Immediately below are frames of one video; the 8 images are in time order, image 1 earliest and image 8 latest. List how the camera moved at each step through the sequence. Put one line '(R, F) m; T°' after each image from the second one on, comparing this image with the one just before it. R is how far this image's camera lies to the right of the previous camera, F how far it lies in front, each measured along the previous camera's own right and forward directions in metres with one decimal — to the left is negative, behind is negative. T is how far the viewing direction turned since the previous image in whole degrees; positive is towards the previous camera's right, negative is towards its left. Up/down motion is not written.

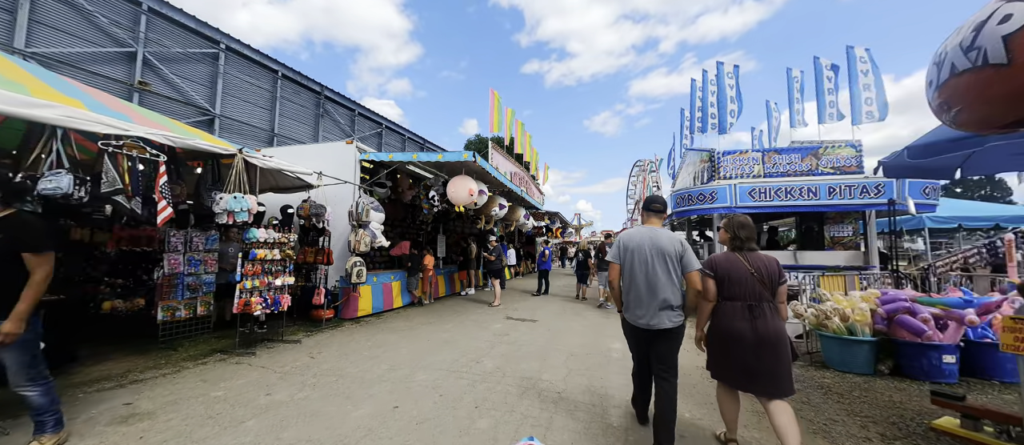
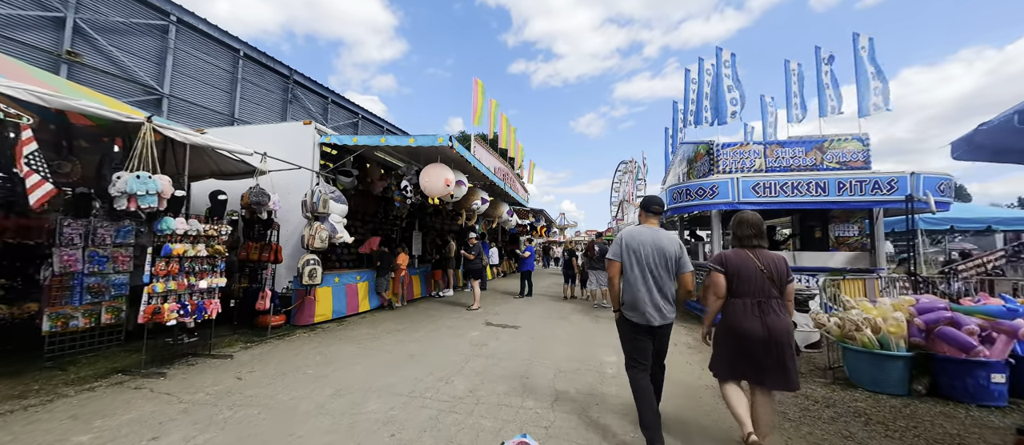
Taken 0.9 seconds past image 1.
(+0.1, +0.8) m; +3°
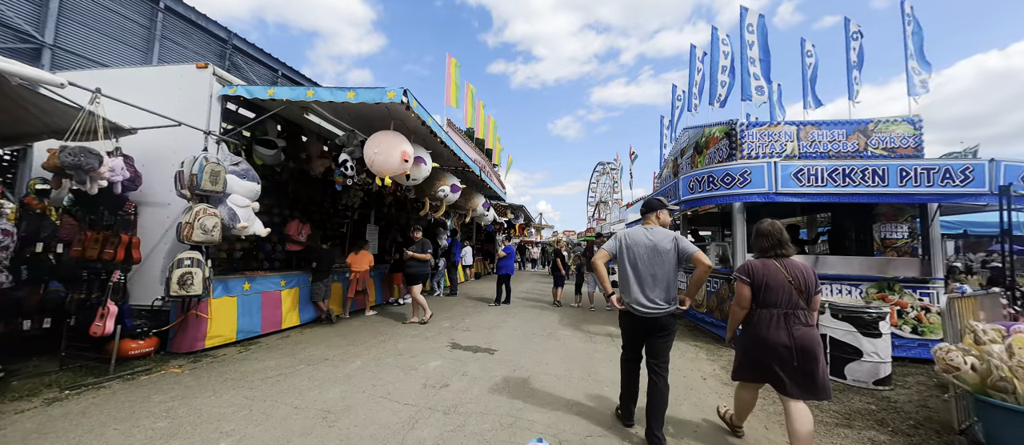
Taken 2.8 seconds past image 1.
(0.0, +1.5) m; +4°
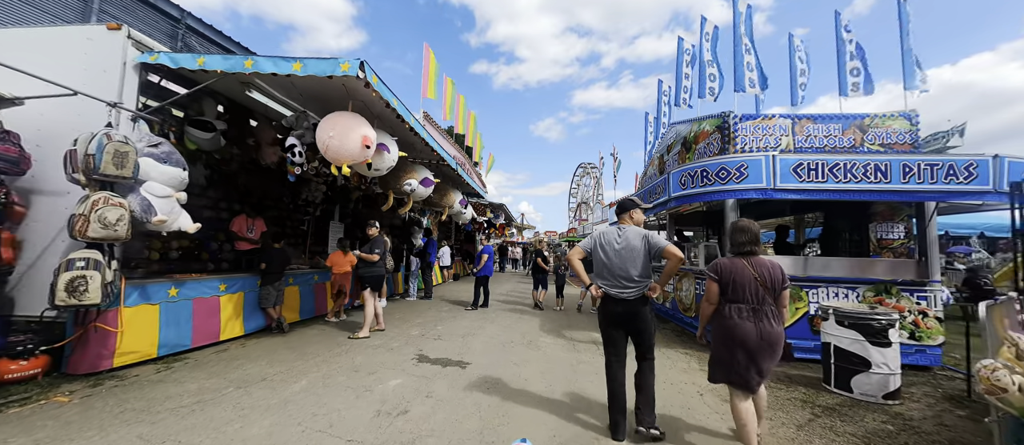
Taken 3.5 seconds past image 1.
(+0.1, +0.5) m; +3°
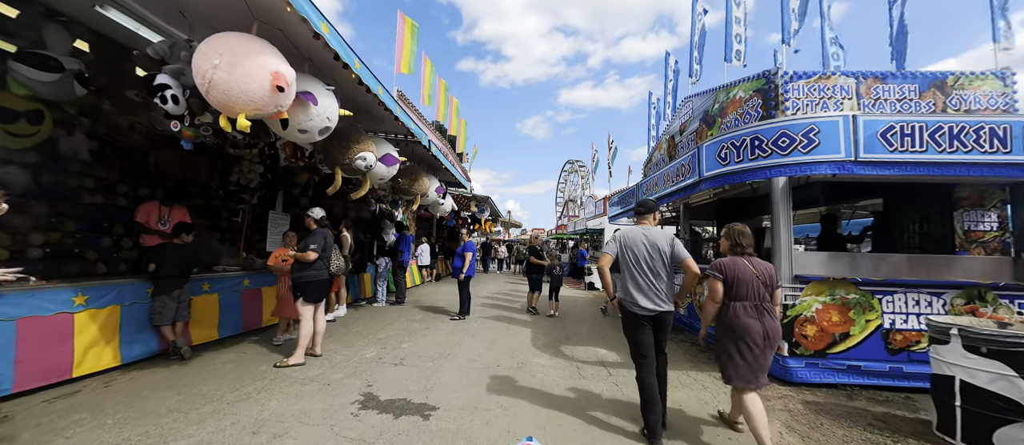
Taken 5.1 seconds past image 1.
(0.0, +1.3) m; +2°
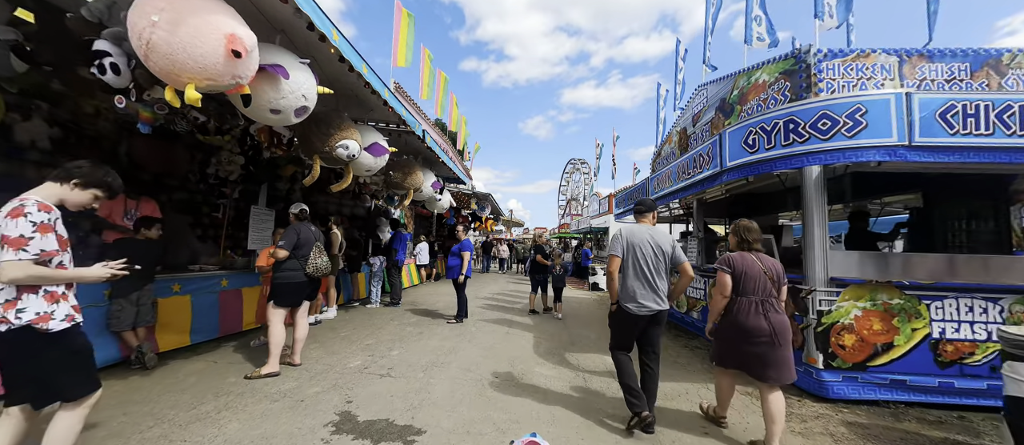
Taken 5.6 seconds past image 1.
(0.0, +0.4) m; 0°
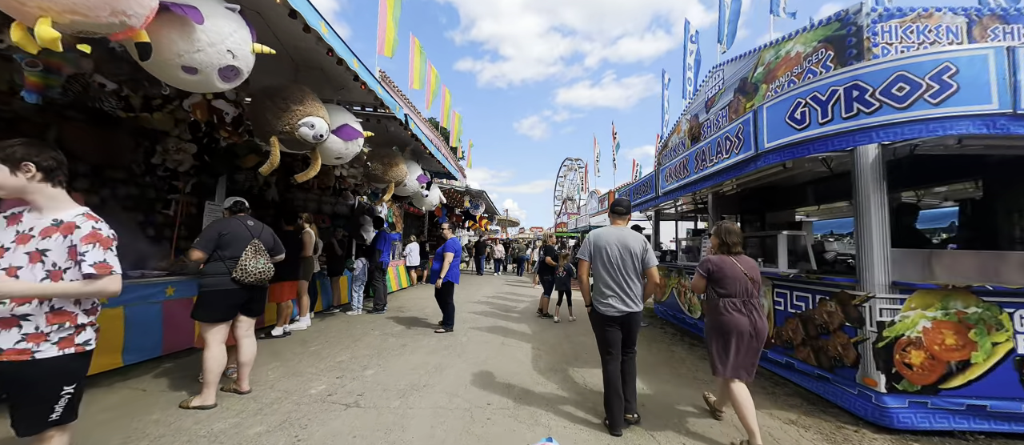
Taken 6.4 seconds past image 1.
(0.0, +0.6) m; +1°
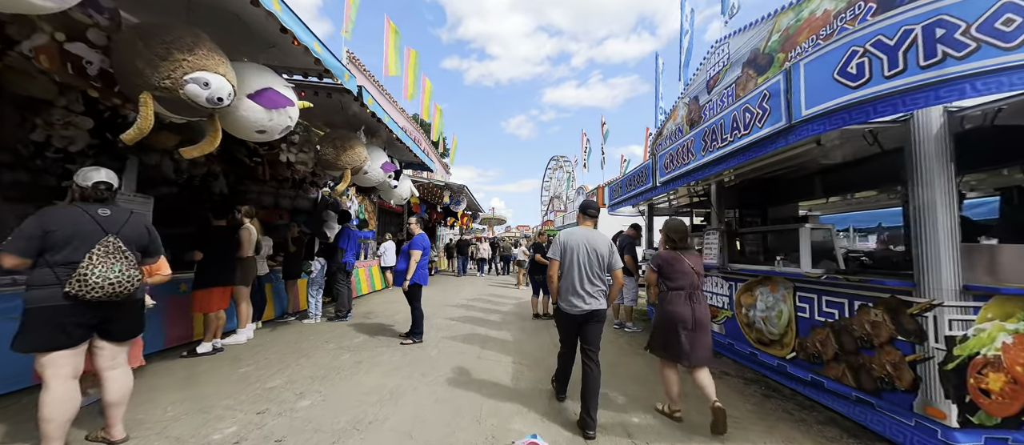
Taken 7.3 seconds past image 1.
(+0.1, +0.7) m; +2°
